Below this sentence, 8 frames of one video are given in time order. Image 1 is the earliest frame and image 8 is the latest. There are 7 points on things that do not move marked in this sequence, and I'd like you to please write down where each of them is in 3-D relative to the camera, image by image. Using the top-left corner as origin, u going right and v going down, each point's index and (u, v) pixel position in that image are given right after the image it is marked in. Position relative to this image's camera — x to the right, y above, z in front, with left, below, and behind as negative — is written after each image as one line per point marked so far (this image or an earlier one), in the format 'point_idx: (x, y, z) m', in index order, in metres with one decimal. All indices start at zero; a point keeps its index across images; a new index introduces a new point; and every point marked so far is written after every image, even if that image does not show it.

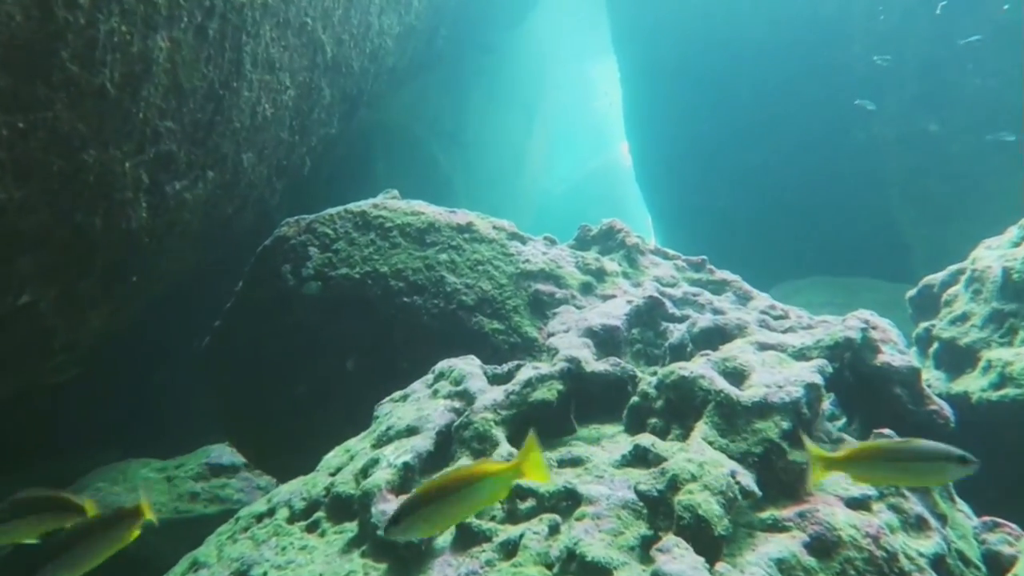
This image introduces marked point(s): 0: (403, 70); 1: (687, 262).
0: (-1.4, +2.9, +9.8) m
1: (+1.4, +0.2, +5.9) m
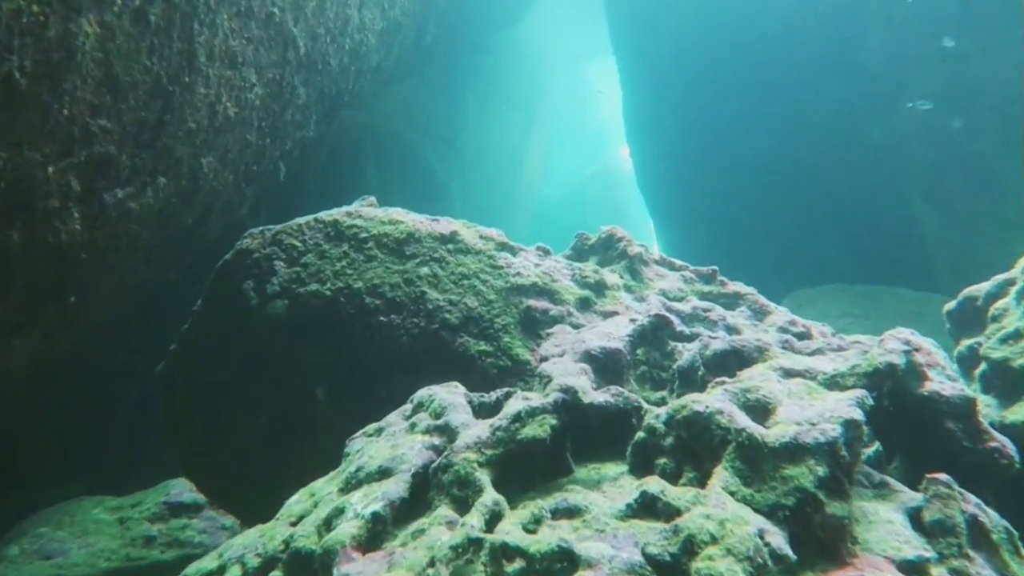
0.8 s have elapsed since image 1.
0: (-1.5, +2.8, +9.2) m
1: (+1.3, +0.1, +5.4) m
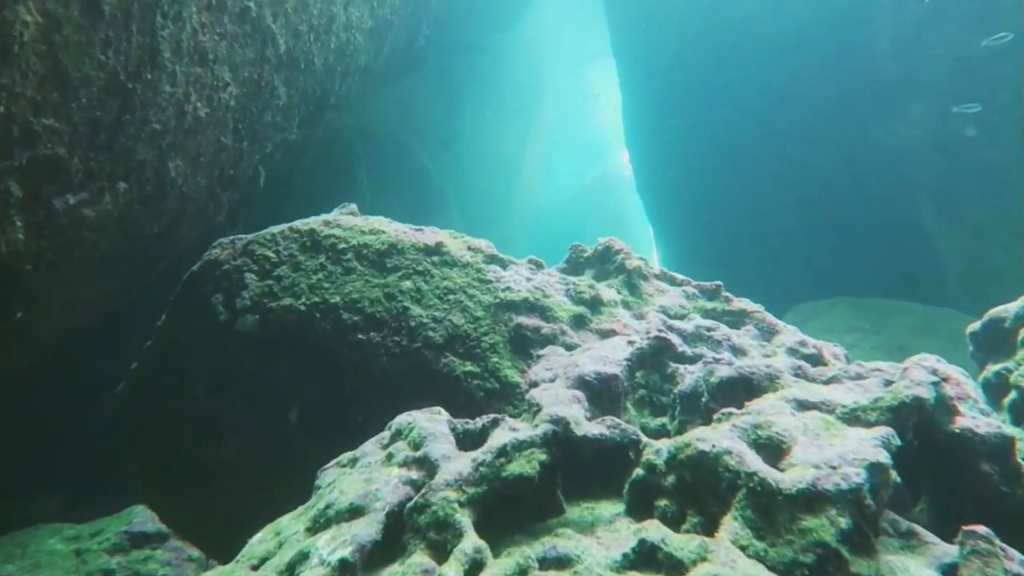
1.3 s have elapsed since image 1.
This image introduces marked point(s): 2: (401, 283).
0: (-1.6, +2.6, +8.9) m
1: (+1.3, 0.0, +5.0) m
2: (-0.7, 0.0, +4.4) m
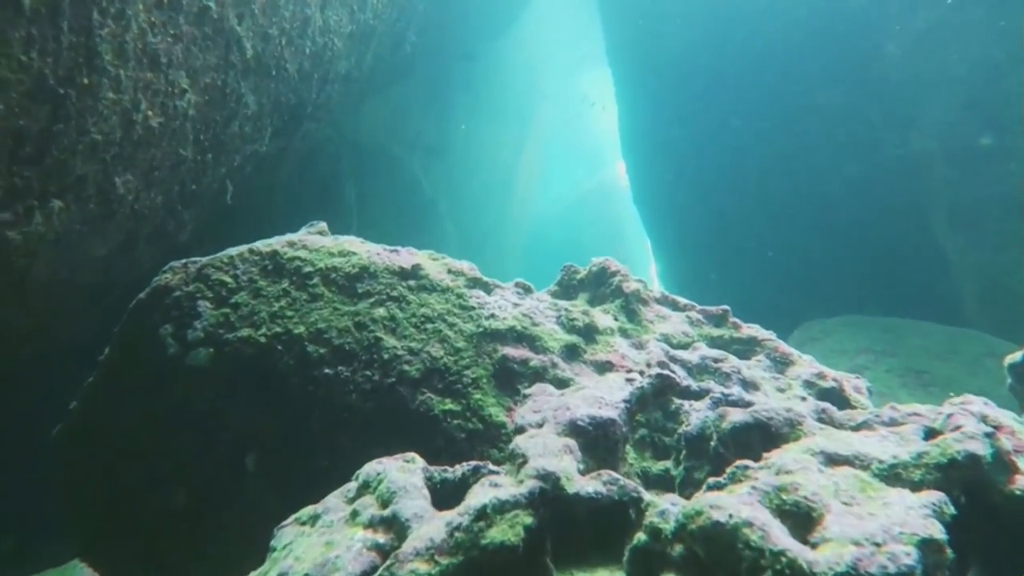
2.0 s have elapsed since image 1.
0: (-1.7, +2.4, +8.5) m
1: (+1.2, -0.2, +4.6) m
2: (-0.7, -0.1, +3.9) m
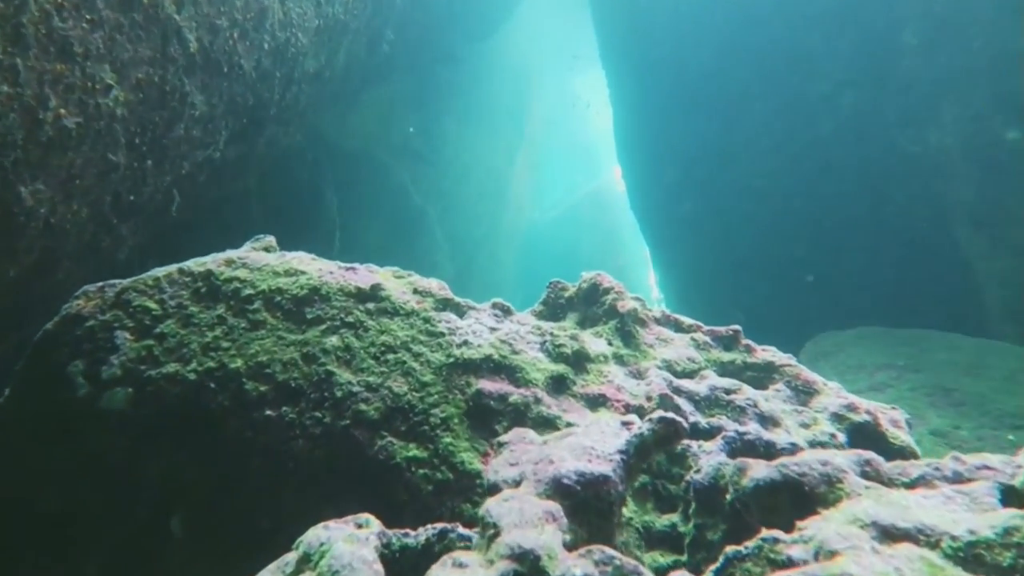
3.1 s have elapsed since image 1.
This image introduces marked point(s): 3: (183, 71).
0: (-1.9, +2.2, +7.9) m
1: (+1.1, -0.3, +4.0) m
2: (-0.8, -0.2, +3.3) m
3: (-2.0, +1.3, +4.6) m
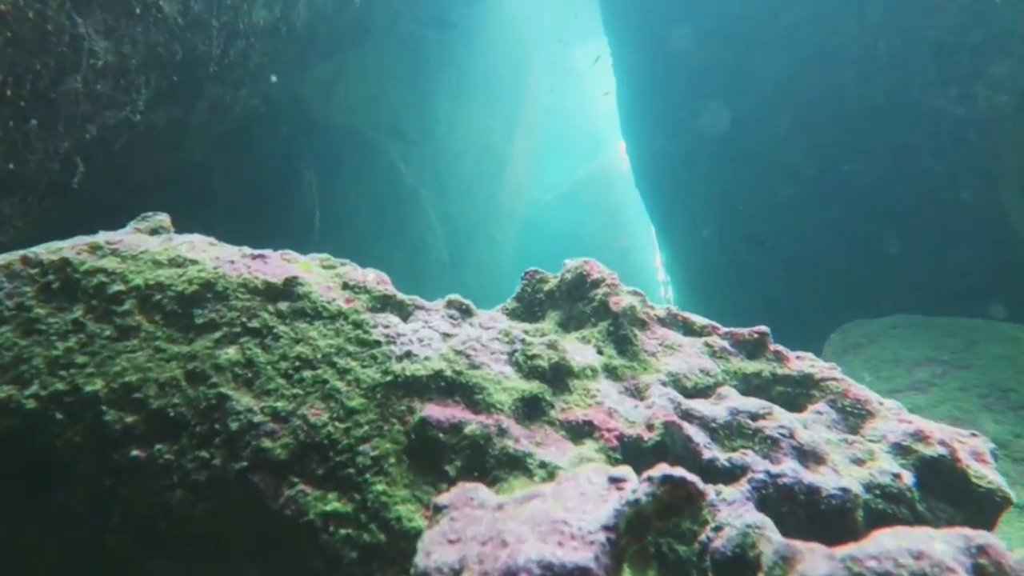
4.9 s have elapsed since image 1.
0: (-2.0, +2.4, +7.0) m
1: (+0.9, -0.2, +3.1) m
2: (-1.0, -0.2, +2.5) m
3: (-2.2, +1.4, +3.7) m
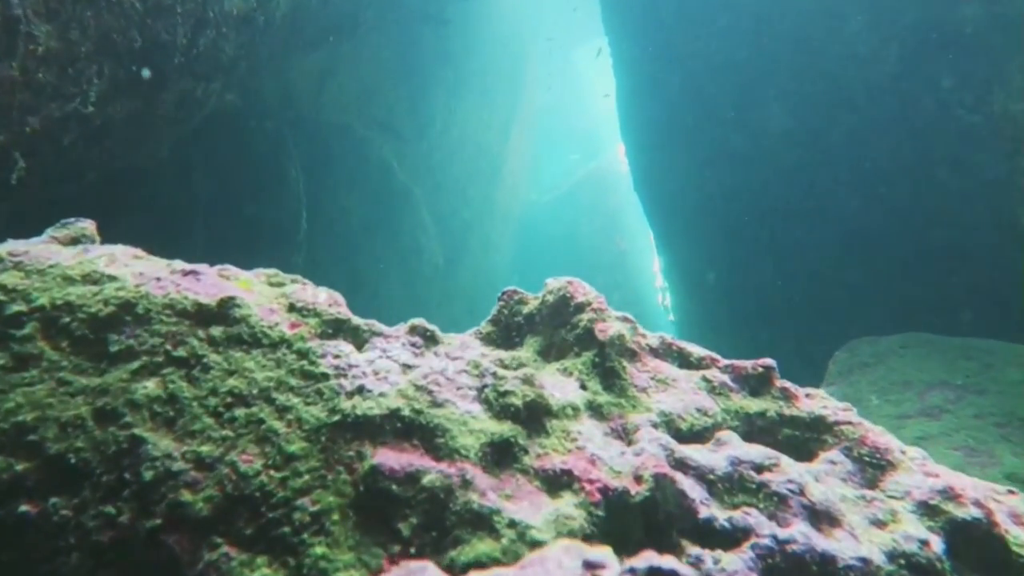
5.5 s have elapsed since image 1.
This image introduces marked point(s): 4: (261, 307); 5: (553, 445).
0: (-2.1, +2.3, +6.7) m
1: (+0.8, -0.3, +2.8) m
2: (-1.1, -0.3, +2.1) m
3: (-2.3, +1.3, +3.3) m
4: (-0.8, -0.1, +2.4) m
5: (+0.1, -0.5, +2.3) m
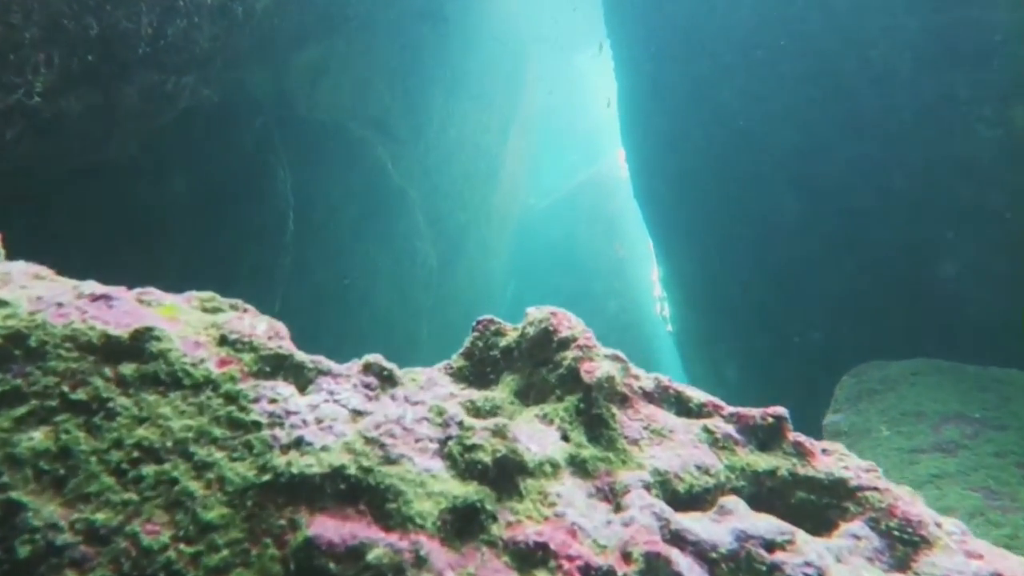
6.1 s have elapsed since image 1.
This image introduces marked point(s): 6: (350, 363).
0: (-2.1, +2.3, +6.3) m
1: (+0.7, -0.4, +2.4) m
2: (-1.2, -0.4, +1.8) m
3: (-2.3, +1.3, +2.9) m
4: (-0.9, -0.1, +2.1) m
5: (0.0, -0.6, +2.0) m
6: (-0.5, -0.2, +2.3) m
